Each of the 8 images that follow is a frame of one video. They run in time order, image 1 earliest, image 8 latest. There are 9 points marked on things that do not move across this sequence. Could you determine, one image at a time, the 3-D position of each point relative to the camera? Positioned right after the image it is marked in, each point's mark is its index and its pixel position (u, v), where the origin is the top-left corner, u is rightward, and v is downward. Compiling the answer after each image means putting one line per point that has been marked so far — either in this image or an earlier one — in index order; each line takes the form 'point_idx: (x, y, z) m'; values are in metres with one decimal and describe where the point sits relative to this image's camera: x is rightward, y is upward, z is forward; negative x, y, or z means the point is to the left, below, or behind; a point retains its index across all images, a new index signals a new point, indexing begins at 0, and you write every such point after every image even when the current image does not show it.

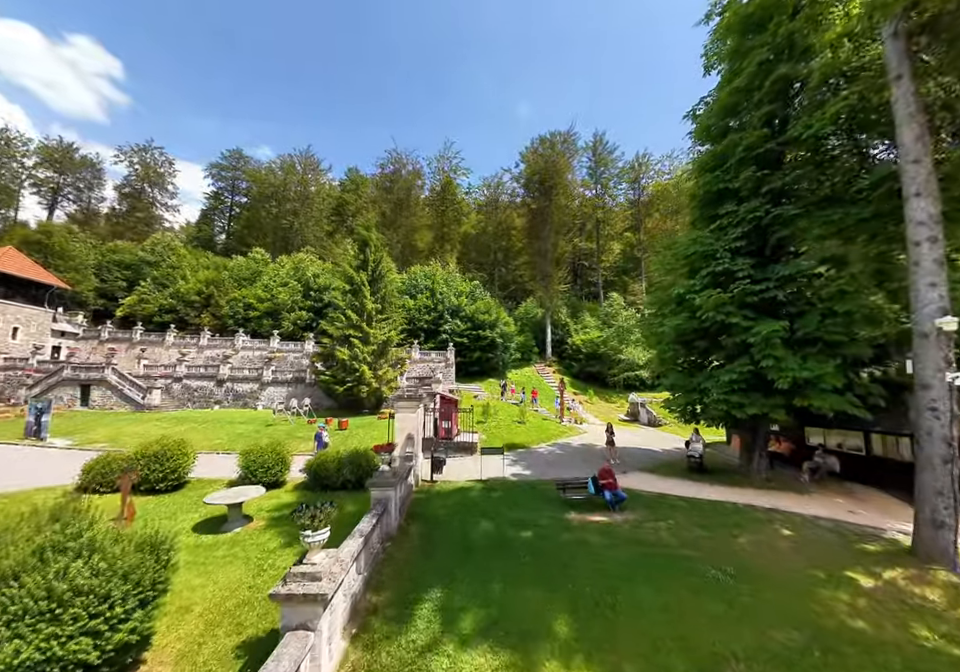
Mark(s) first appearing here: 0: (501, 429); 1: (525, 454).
0: (+1.0, -4.2, +17.7) m
1: (+1.7, -4.4, +14.6) m
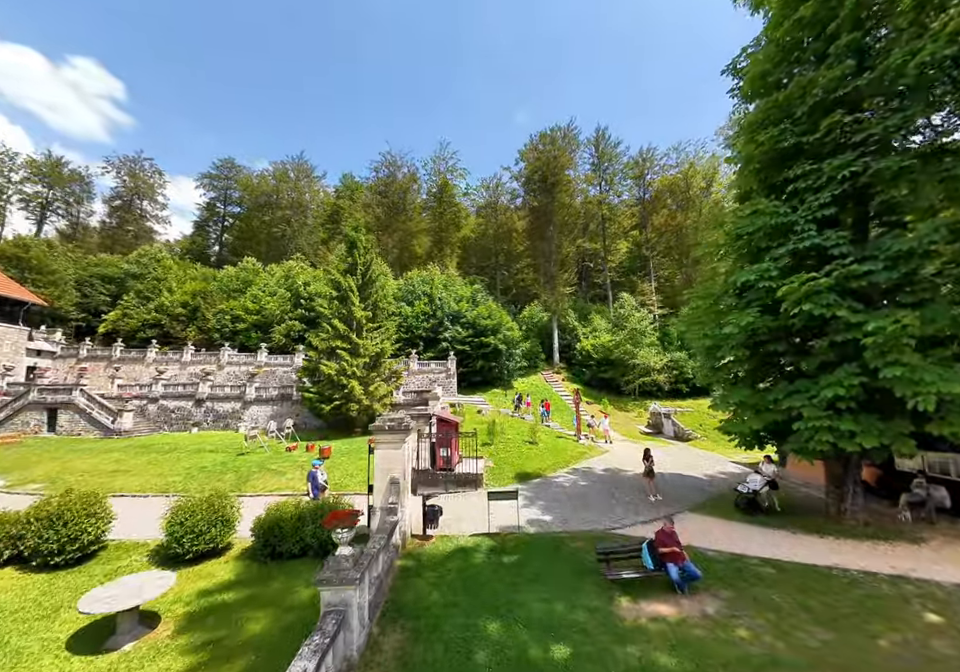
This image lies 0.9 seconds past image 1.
0: (+1.2, -4.5, +15.0) m
1: (+1.9, -4.6, +11.9) m
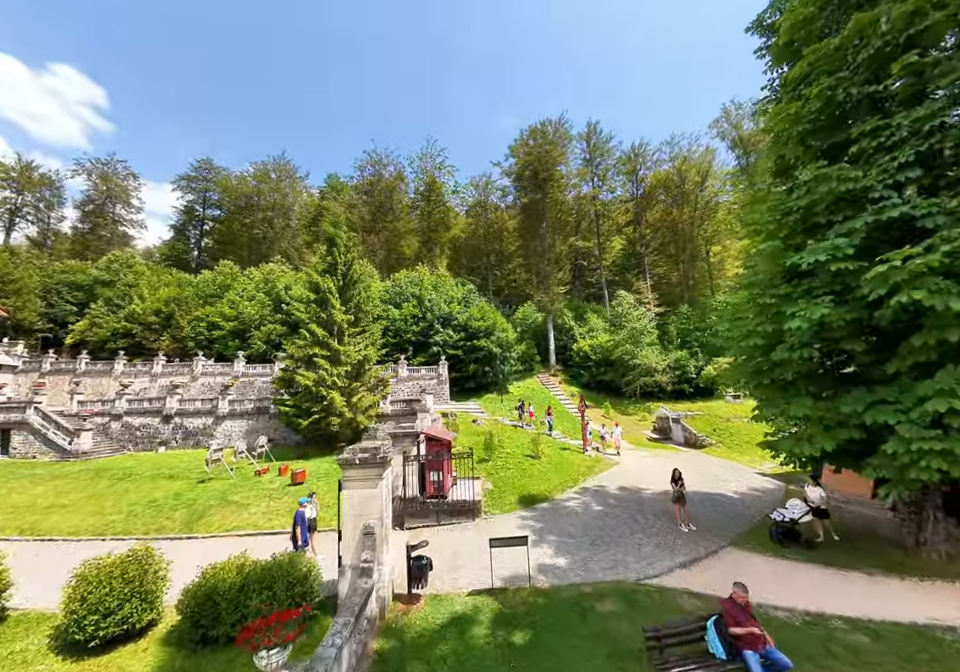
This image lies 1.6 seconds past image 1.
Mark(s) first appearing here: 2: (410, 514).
0: (+1.1, -4.6, +13.2) m
1: (+1.8, -4.7, +10.1) m
2: (-1.8, -4.6, +10.2) m
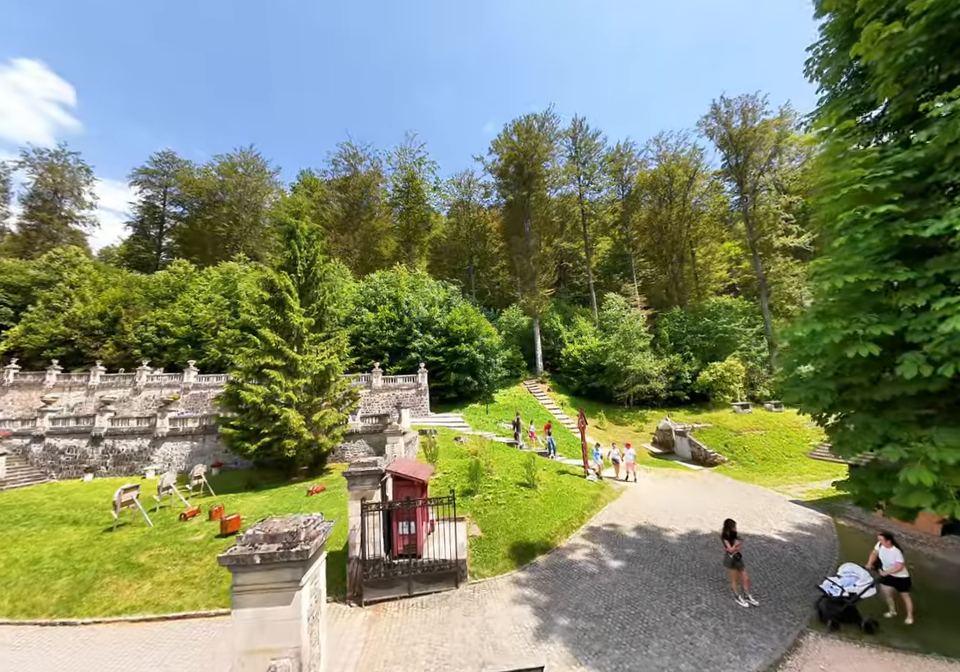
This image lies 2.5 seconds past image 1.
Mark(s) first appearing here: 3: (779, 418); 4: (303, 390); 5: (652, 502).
0: (+0.7, -4.7, +10.7) m
1: (+1.6, -4.8, +7.6) m
2: (-2.1, -4.8, +7.5) m
3: (+14.4, -3.9, +18.8) m
4: (-7.1, -2.2, +15.8) m
5: (+5.3, -5.1, +12.1) m
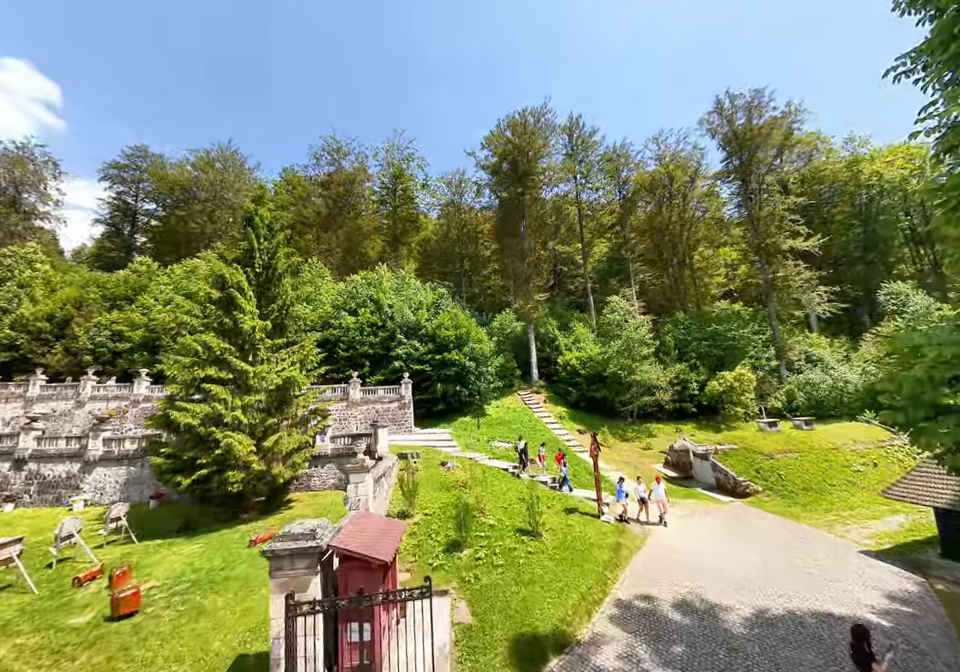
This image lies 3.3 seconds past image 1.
0: (+0.4, -4.9, +8.1) m
1: (+1.4, -4.9, +5.0) m
2: (-2.2, -4.9, +4.8) m
3: (+13.9, -4.3, +16.5) m
4: (-7.5, -2.4, +13.0) m
5: (+5.0, -5.3, +9.5) m
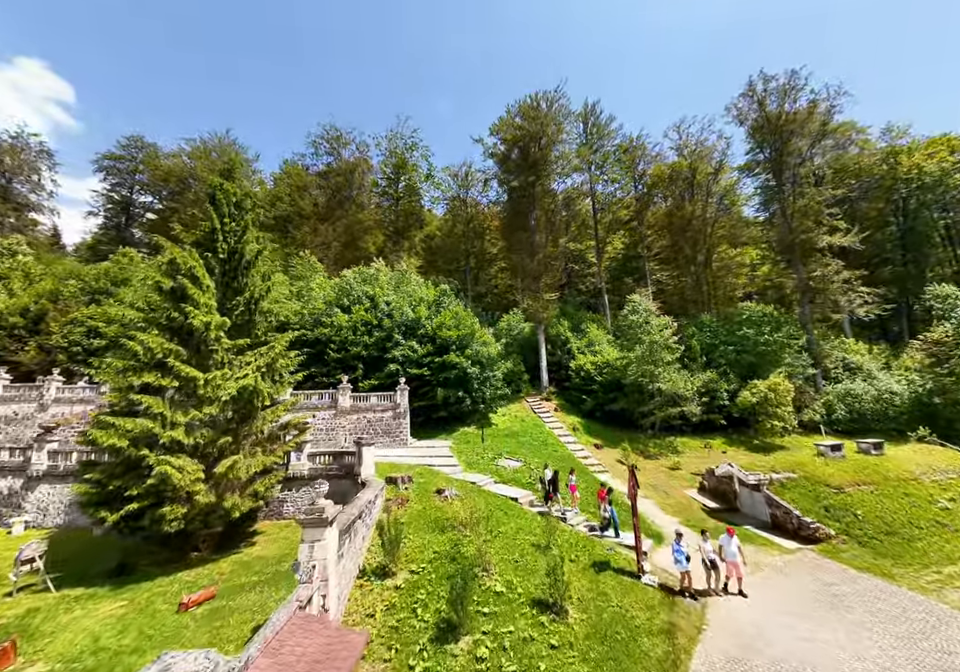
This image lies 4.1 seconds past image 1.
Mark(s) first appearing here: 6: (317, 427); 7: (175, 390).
0: (+0.5, -5.0, +5.5) m
1: (+1.4, -5.0, +2.4) m
2: (-2.3, -4.9, +2.3) m
3: (+14.1, -4.5, +13.7) m
4: (-7.3, -2.4, +10.6) m
5: (+5.1, -5.5, +6.9) m
6: (-7.9, -4.4, +18.9) m
7: (-8.2, -1.4, +10.5) m
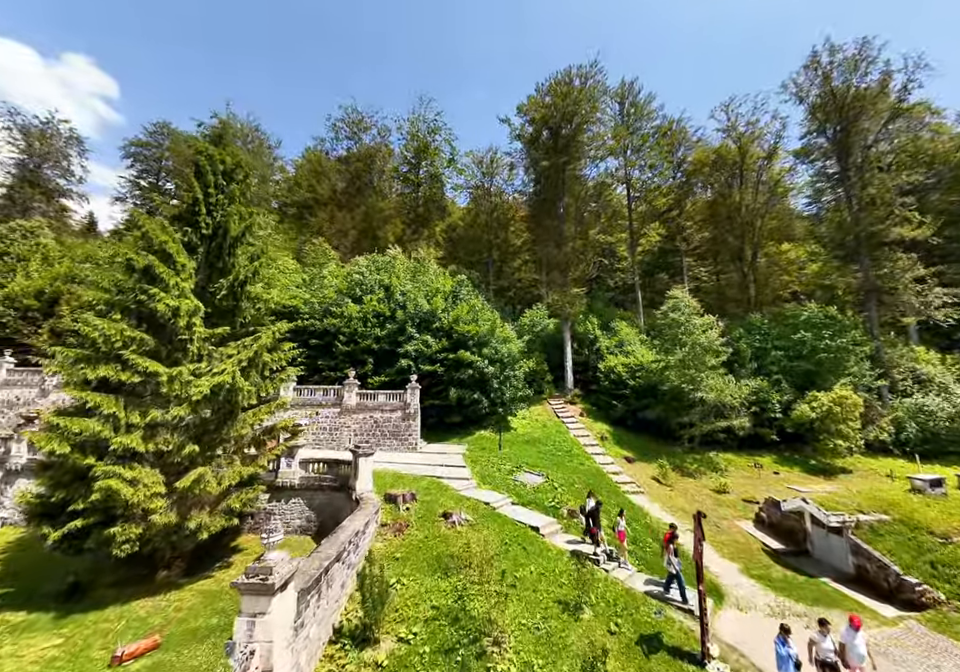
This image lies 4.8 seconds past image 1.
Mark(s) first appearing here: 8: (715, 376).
0: (+0.5, -4.9, +3.5) m
1: (+1.2, -5.1, +0.4) m
2: (-2.4, -4.9, +0.5) m
3: (+14.5, -4.8, +11.0) m
4: (-7.0, -2.1, +8.9) m
5: (+5.1, -5.6, +4.7) m
6: (-7.1, -4.0, +17.4) m
7: (-7.8, -1.1, +8.9) m
8: (+12.3, -2.1, +20.3) m
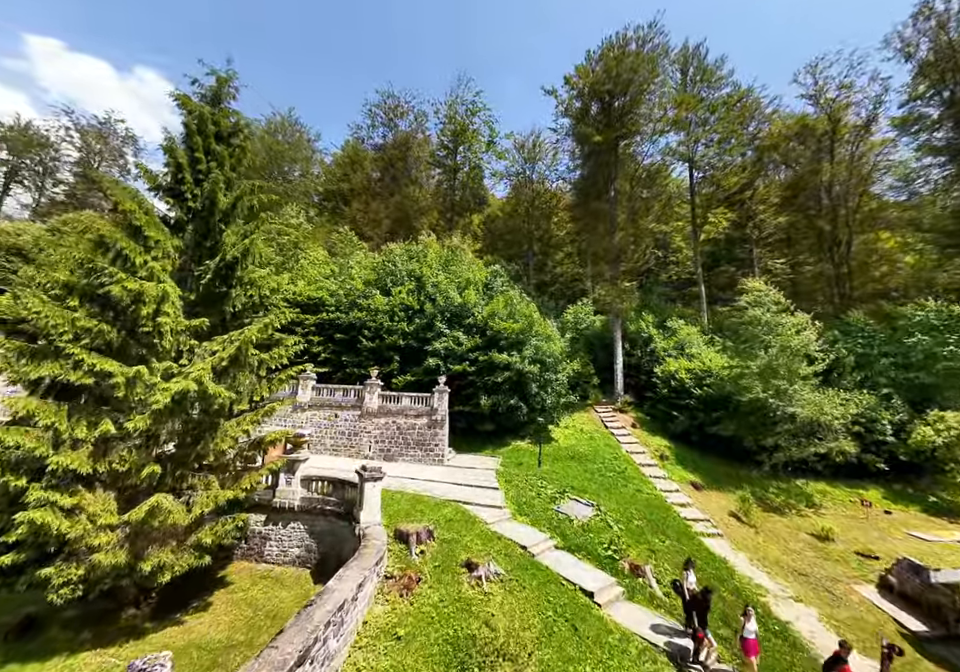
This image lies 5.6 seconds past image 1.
0: (+0.5, -5.0, +1.1) m
1: (+0.9, -5.1, -2.1) m
2: (-2.7, -4.8, -1.6) m
3: (+15.2, -5.0, +7.1) m
4: (-6.3, -1.9, +7.2) m
5: (+5.2, -5.6, +1.8) m
6: (-5.7, -3.7, +15.6) m
7: (-7.2, -1.0, +7.2) m
8: (+13.9, -2.2, +16.6) m
